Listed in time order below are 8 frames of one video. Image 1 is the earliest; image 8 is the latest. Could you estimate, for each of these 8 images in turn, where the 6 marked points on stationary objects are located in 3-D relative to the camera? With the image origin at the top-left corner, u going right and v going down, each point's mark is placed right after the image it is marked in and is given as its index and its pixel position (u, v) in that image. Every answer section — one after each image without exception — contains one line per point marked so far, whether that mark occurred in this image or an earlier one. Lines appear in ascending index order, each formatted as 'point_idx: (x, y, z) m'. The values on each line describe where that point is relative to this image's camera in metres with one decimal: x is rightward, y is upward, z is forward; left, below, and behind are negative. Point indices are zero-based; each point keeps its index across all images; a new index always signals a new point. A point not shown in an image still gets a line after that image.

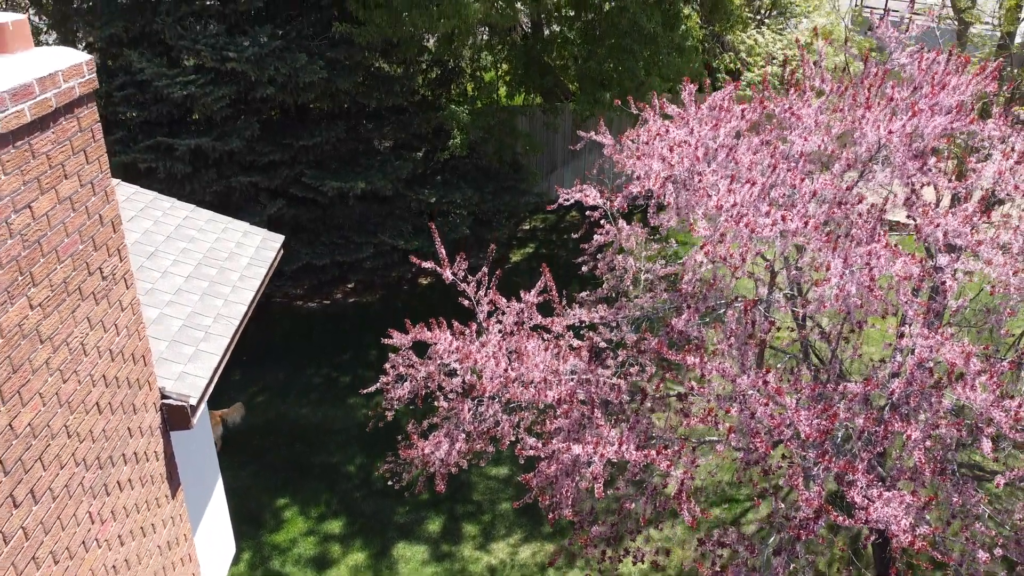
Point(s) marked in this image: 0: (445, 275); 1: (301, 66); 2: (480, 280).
0: (-0.9, +0.2, +7.9) m
1: (-5.2, +5.4, +13.7) m
2: (-0.4, +0.1, +8.1) m
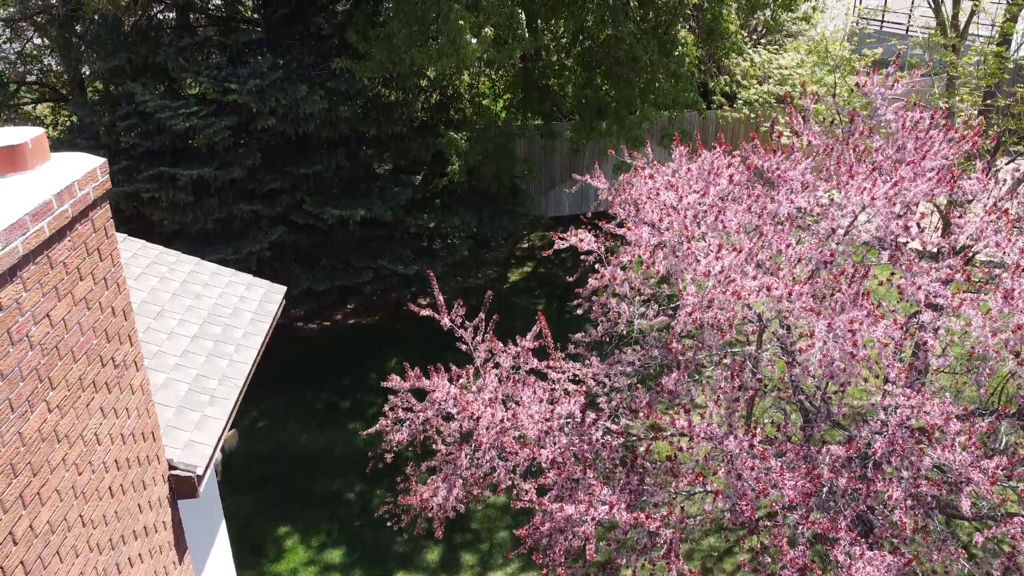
0: (-1.0, -0.5, +8.1) m
1: (-5.2, +4.7, +14.0) m
2: (-0.5, -0.5, +8.3) m
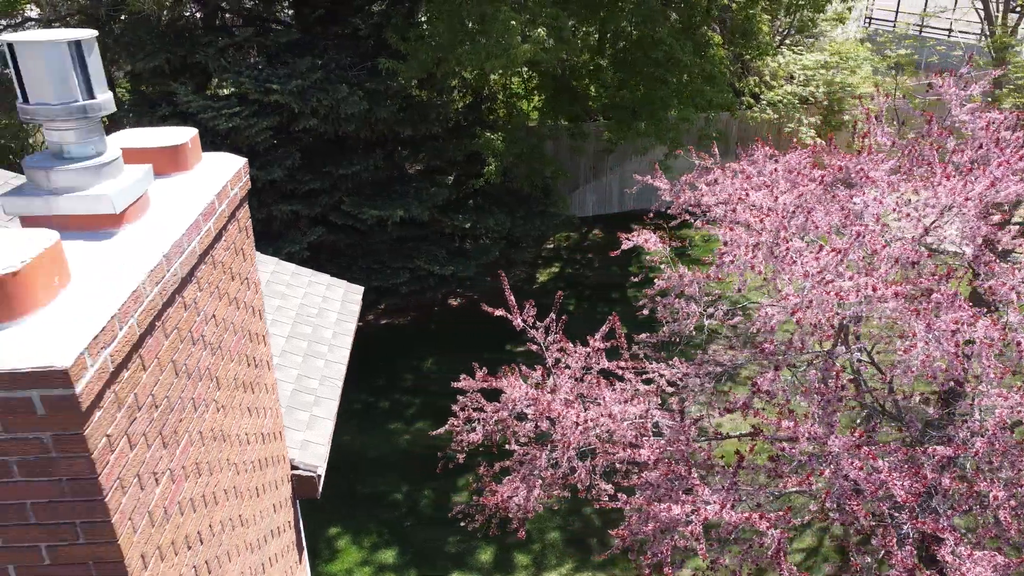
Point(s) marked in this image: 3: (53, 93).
0: (+0.1, -0.5, +8.1) m
1: (-4.2, +4.7, +14.0) m
2: (+0.5, -0.6, +8.3) m
3: (-2.3, +1.0, +2.8) m
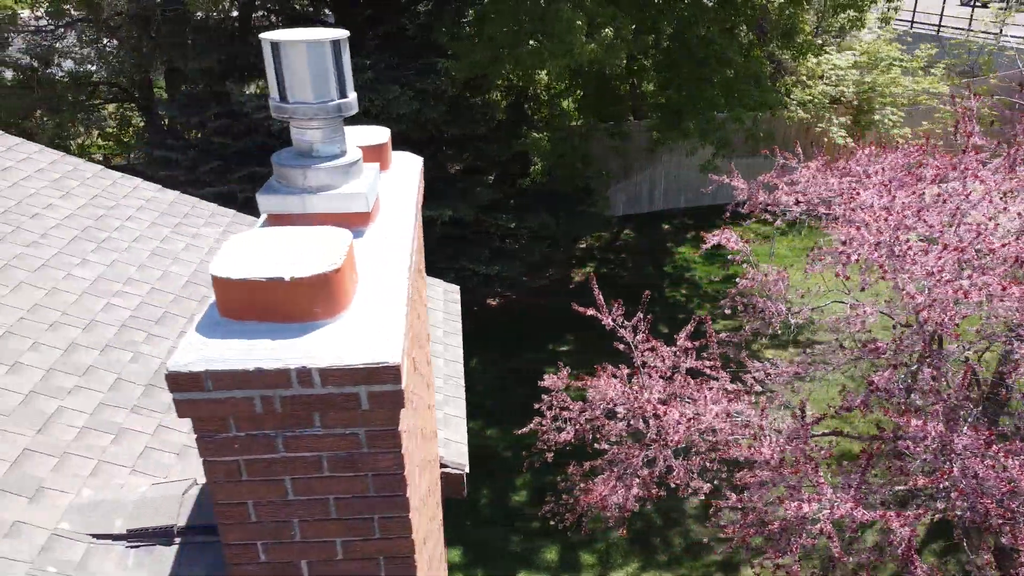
0: (+1.3, -0.5, +8.1) m
1: (-2.9, +4.7, +14.0) m
2: (+1.8, -0.5, +8.3) m
3: (-1.0, +1.0, +2.8) m
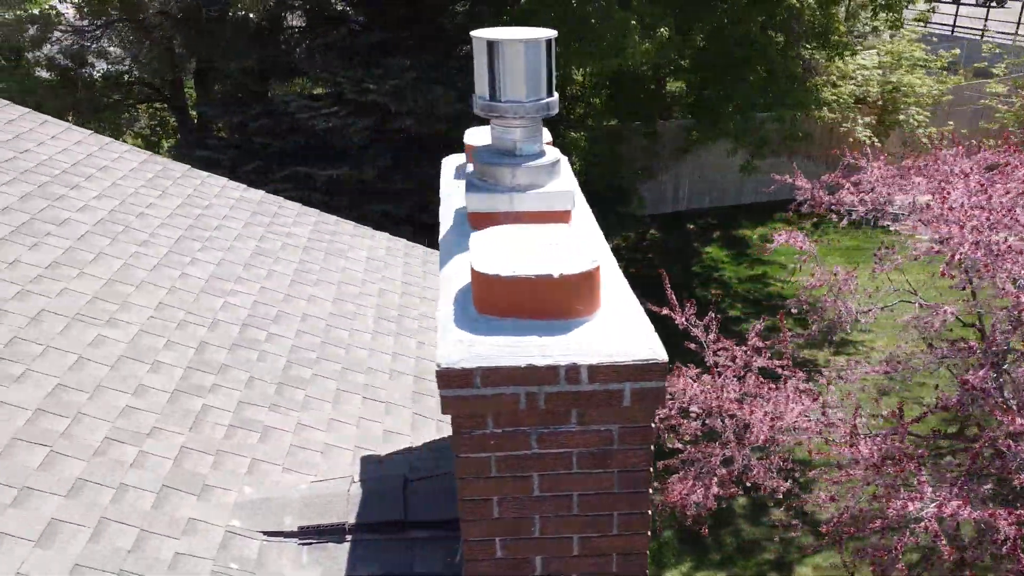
0: (+2.4, -0.5, +8.1) m
1: (-1.9, +4.7, +14.0) m
2: (+2.9, -0.5, +8.3) m
3: (+0.1, +1.0, +2.8) m
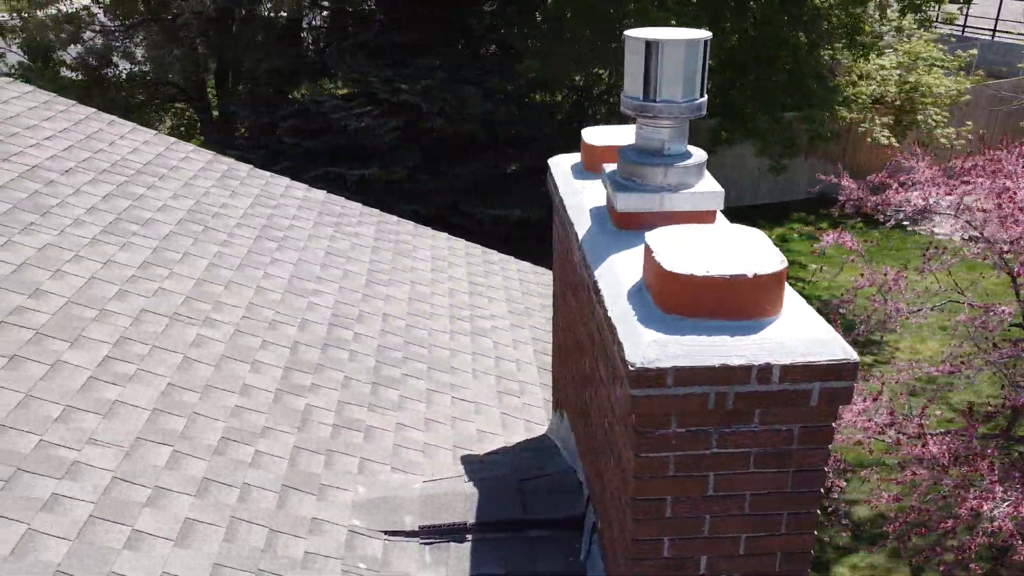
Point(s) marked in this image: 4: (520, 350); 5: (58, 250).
0: (+3.1, -0.5, +8.1) m
1: (-1.1, +4.7, +14.0) m
2: (+3.6, -0.5, +8.3) m
3: (+0.8, +1.0, +2.8) m
4: (+0.1, -0.6, +5.8) m
5: (-3.6, +0.3, +4.5) m
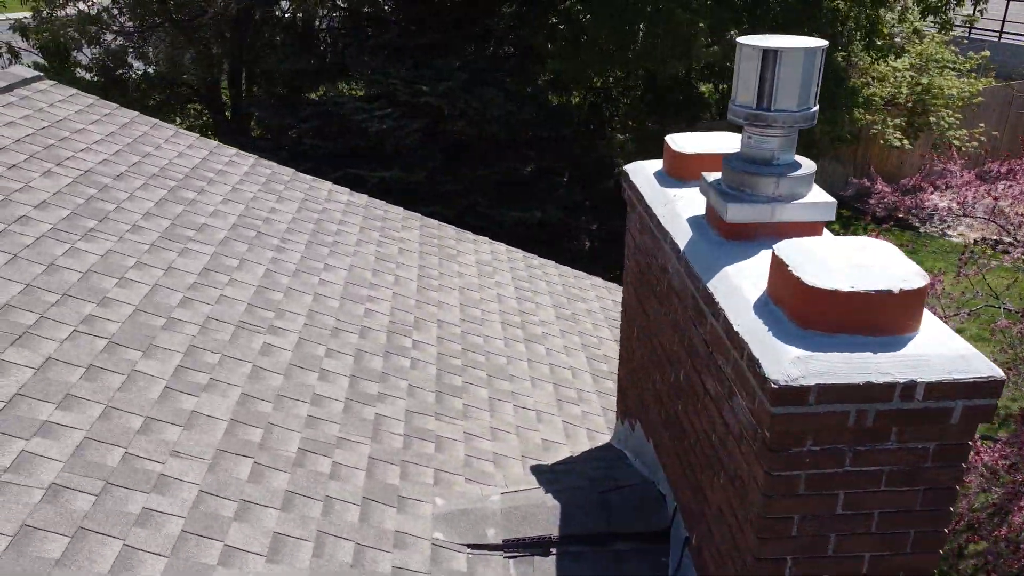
0: (+3.6, -0.5, +8.1) m
1: (-0.6, +4.6, +13.9) m
2: (+4.1, -0.6, +8.3) m
3: (+1.3, +0.9, +2.8) m
4: (+0.6, -0.7, +5.7) m
5: (-3.1, +0.2, +4.4) m
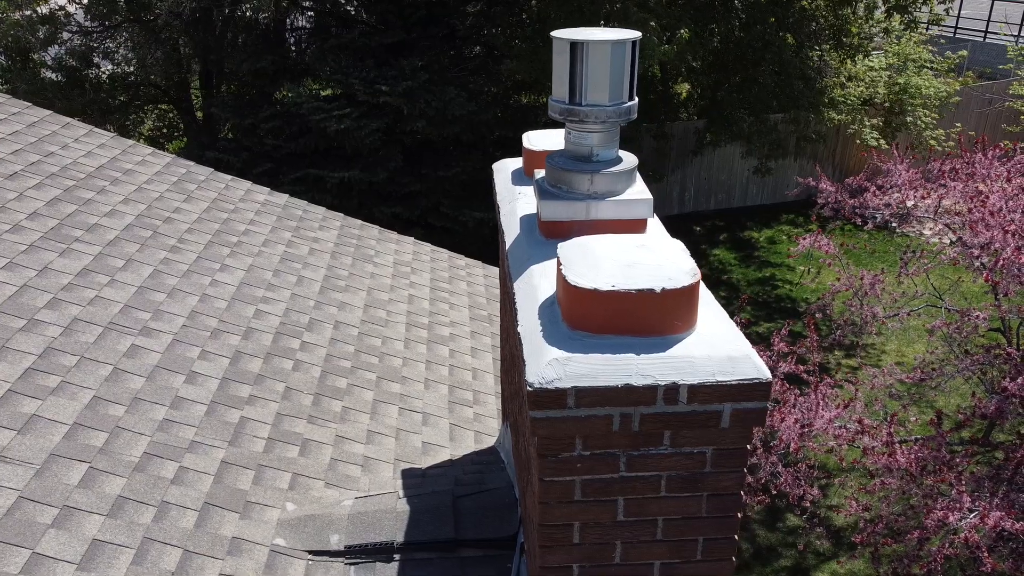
0: (+2.7, -0.5, +8.0) m
1: (-1.6, +4.6, +13.9) m
2: (+3.2, -0.6, +8.2) m
3: (+0.4, +0.9, +2.7) m
4: (-0.3, -0.7, +5.6) m
5: (-4.0, +0.2, +4.3) m
